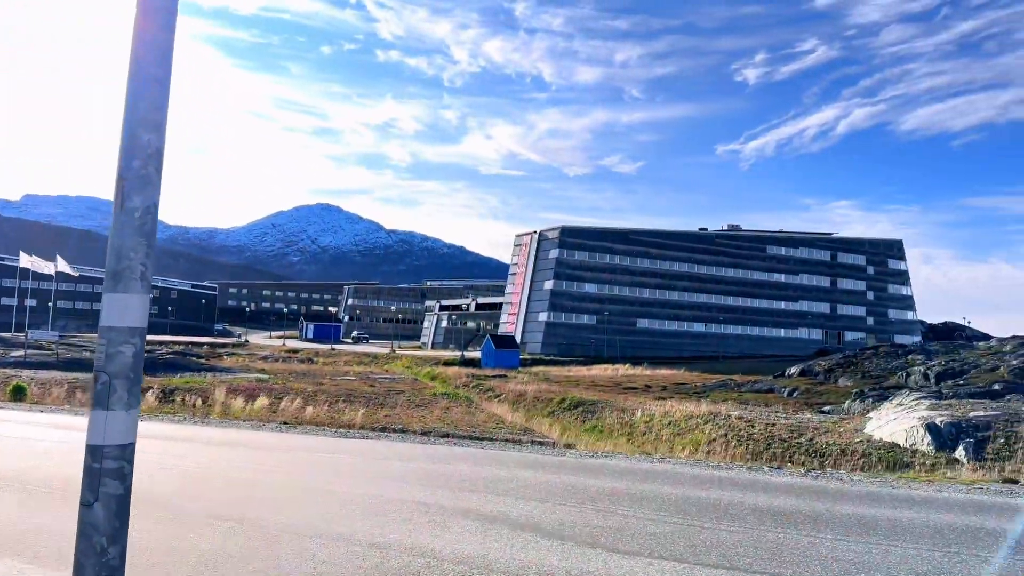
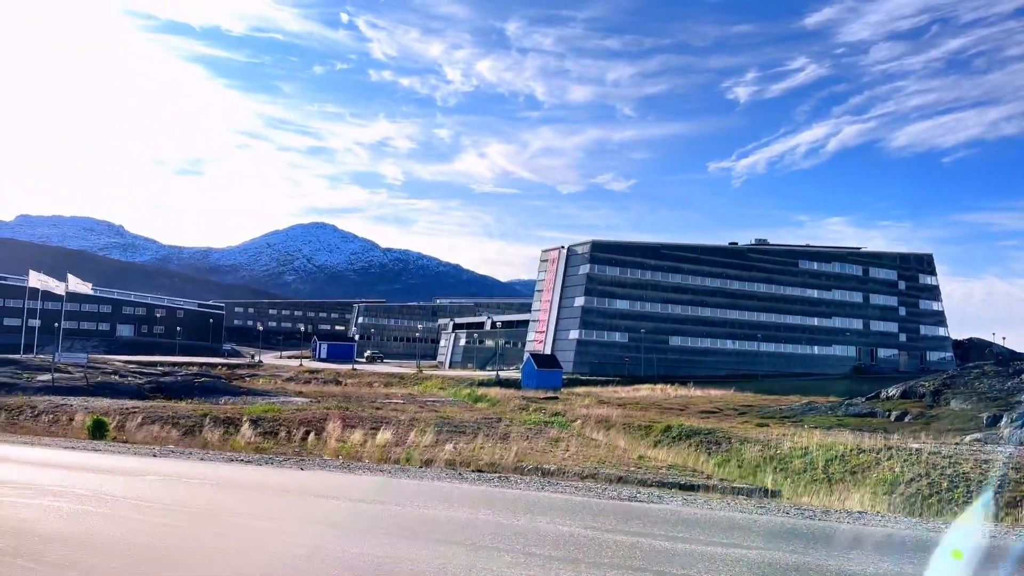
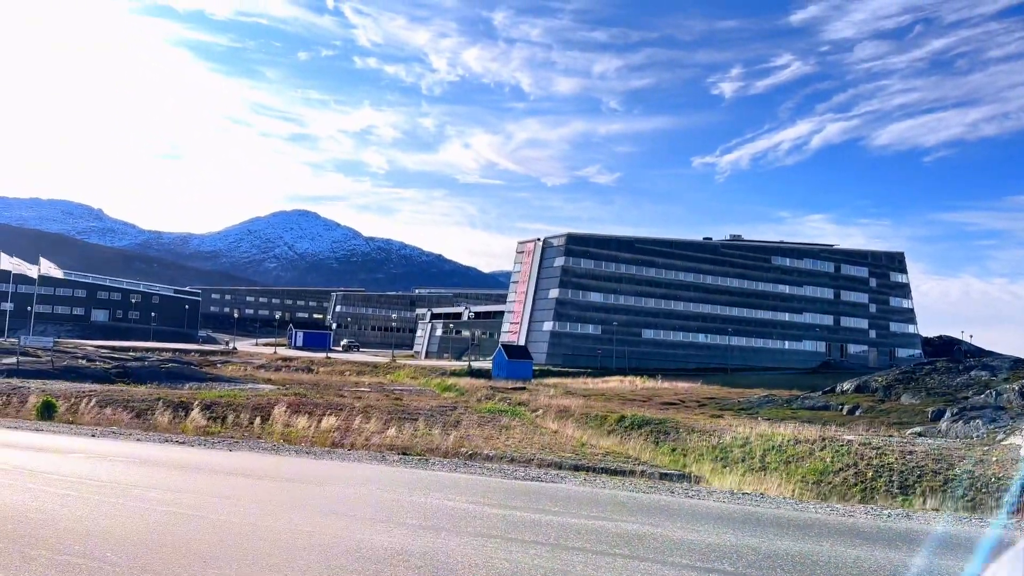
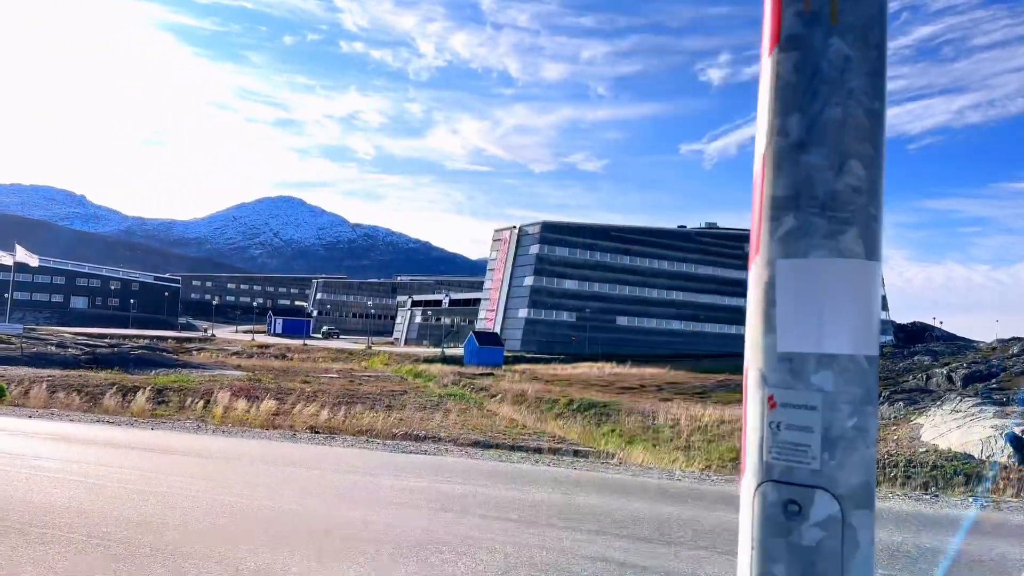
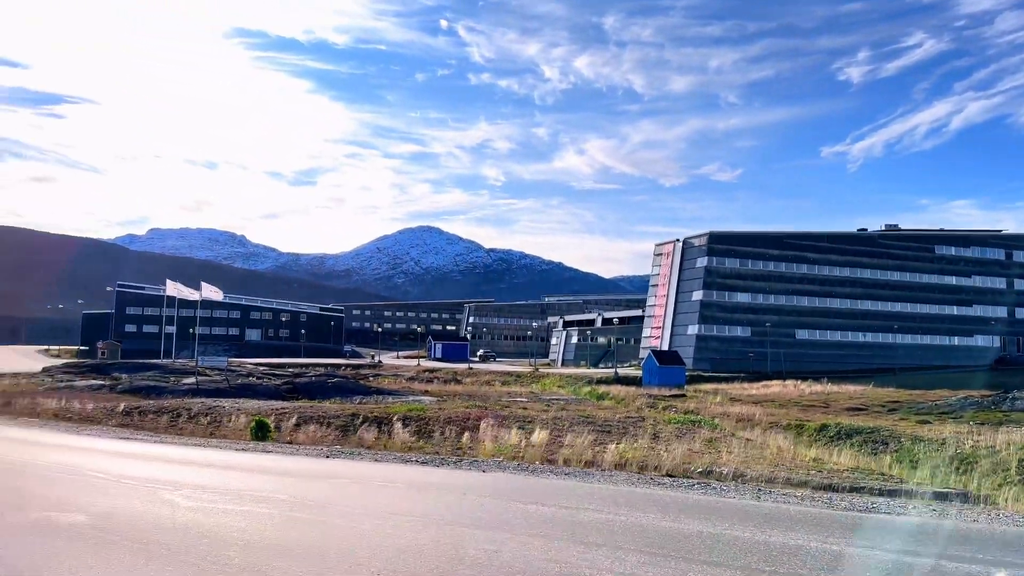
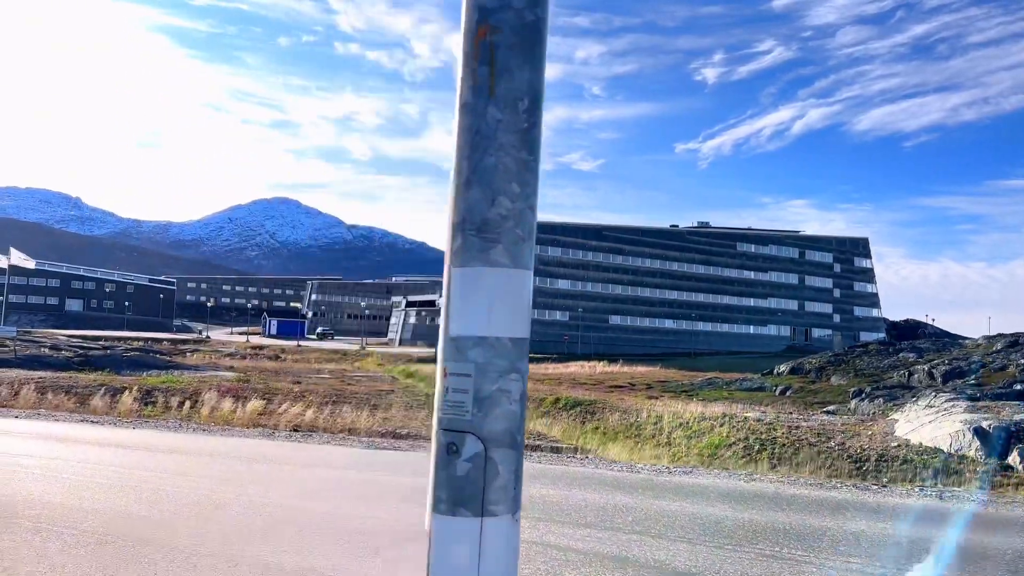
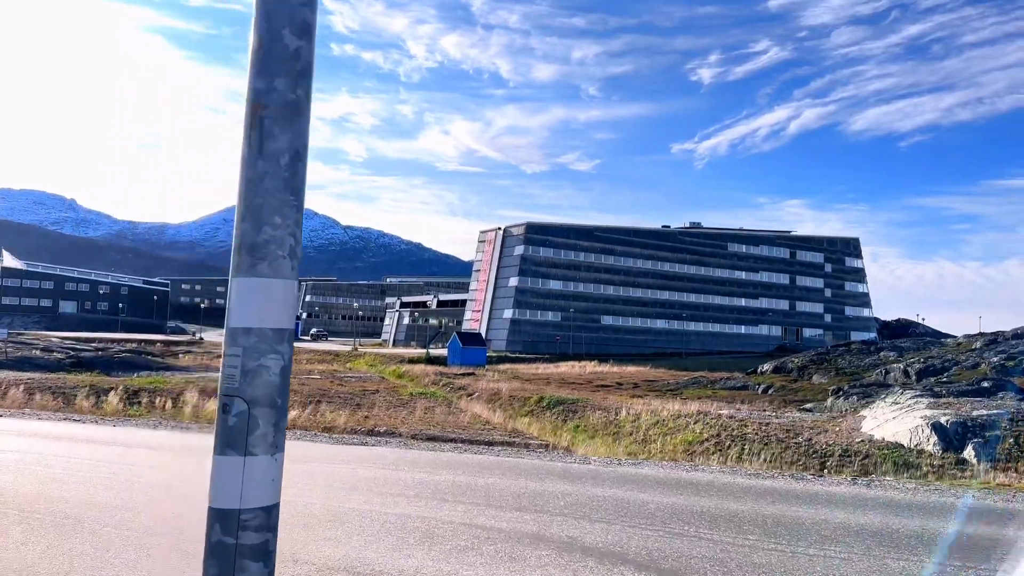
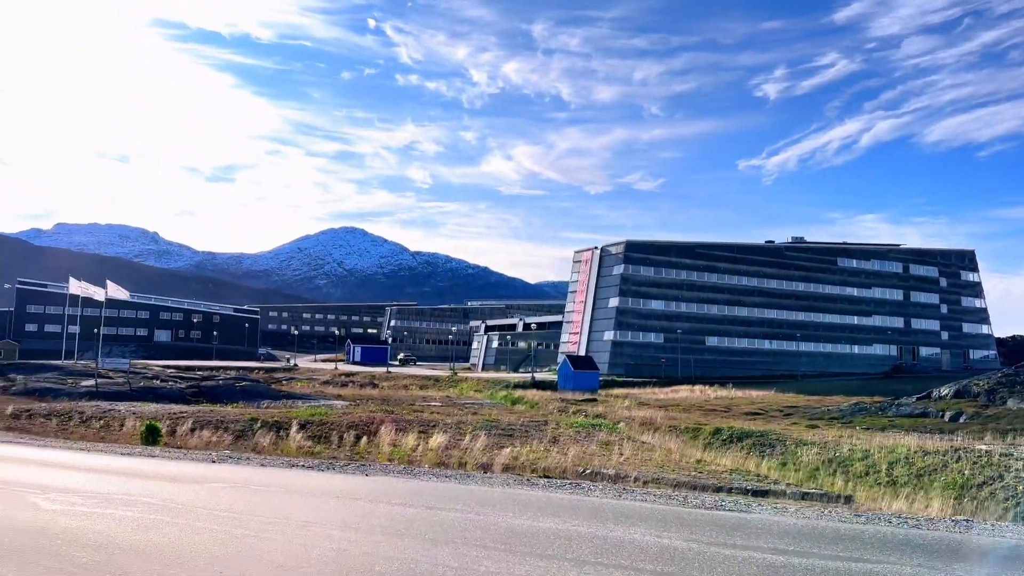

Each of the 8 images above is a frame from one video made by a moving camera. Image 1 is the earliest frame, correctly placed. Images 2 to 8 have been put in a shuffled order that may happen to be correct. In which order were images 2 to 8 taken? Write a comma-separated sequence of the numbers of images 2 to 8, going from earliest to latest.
7, 6, 4, 3, 2, 8, 5
